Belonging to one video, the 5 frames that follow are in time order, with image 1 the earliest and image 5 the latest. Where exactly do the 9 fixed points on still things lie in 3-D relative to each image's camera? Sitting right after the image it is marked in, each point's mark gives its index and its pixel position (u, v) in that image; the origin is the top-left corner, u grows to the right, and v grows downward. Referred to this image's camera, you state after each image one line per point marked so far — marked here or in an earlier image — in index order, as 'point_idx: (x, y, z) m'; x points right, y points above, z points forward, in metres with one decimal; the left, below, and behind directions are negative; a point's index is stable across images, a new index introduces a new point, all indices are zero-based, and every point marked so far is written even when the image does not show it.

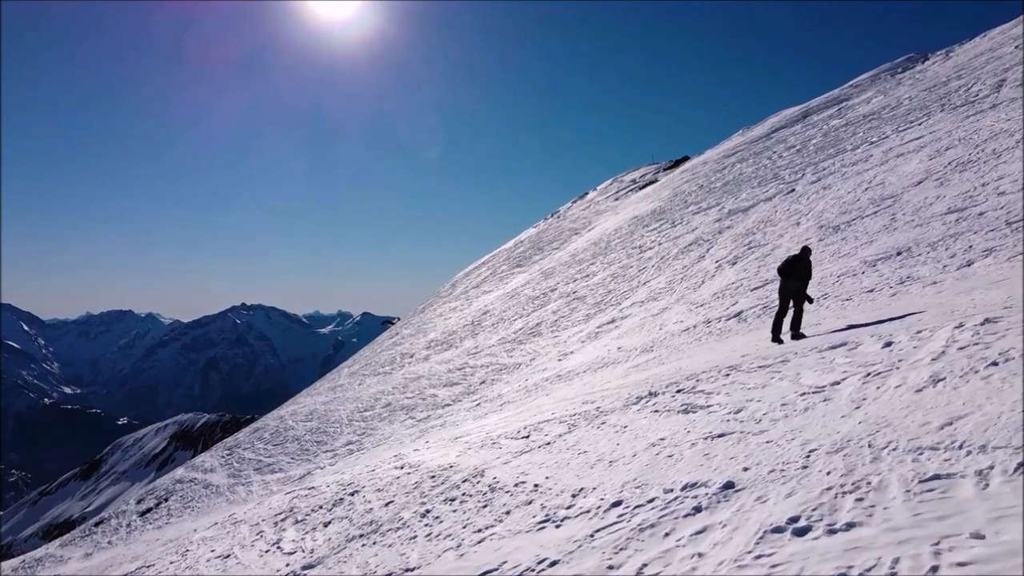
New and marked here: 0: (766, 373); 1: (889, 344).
0: (+3.2, -1.1, +7.4) m
1: (+4.1, -0.6, +6.5) m
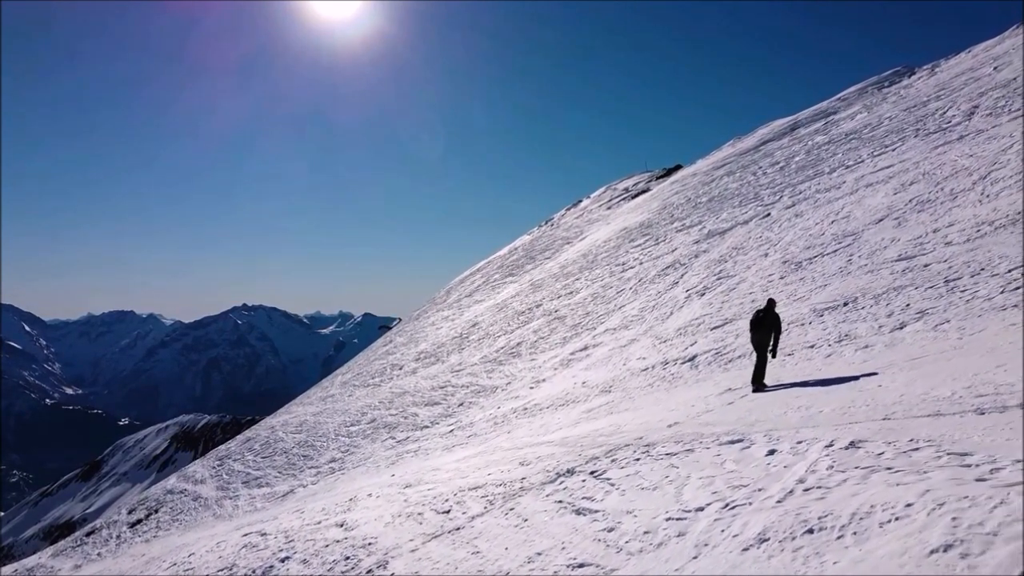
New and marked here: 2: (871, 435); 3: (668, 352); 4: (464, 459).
0: (+1.9, -2.3, +7.4) m
1: (+2.9, -1.8, +6.6) m
2: (+3.6, -1.5, +6.0) m
3: (+5.0, -2.1, +18.8) m
4: (-1.4, -5.1, +17.5) m
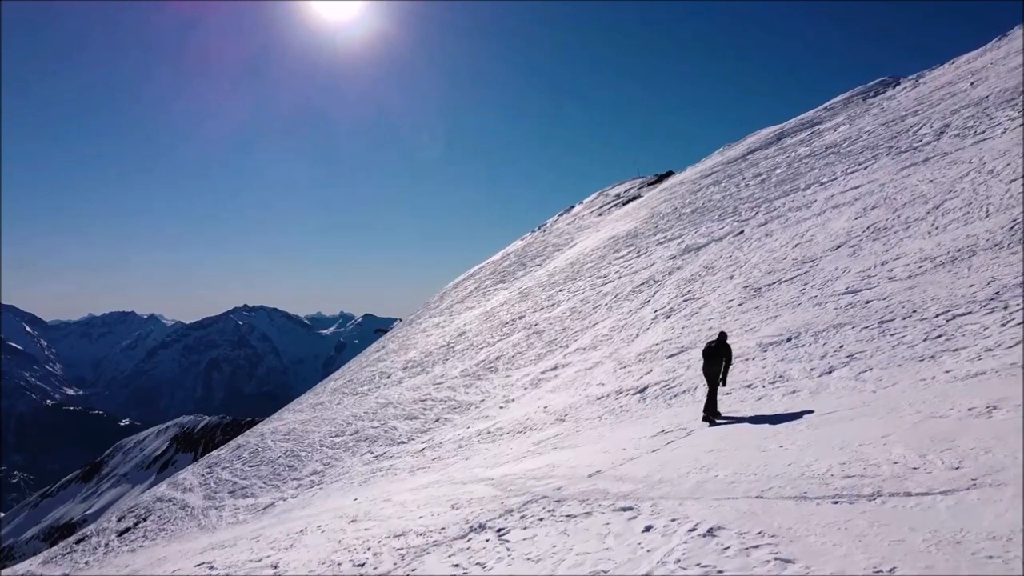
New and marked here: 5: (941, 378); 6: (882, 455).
0: (+0.6, -3.2, +7.5) m
1: (+1.5, -2.7, +6.6) m
2: (+2.3, -2.3, +6.0) m
3: (+3.6, -2.9, +18.8) m
4: (-2.8, -5.9, +17.5) m
5: (+6.5, -1.4, +9.0) m
6: (+4.1, -1.8, +6.5) m
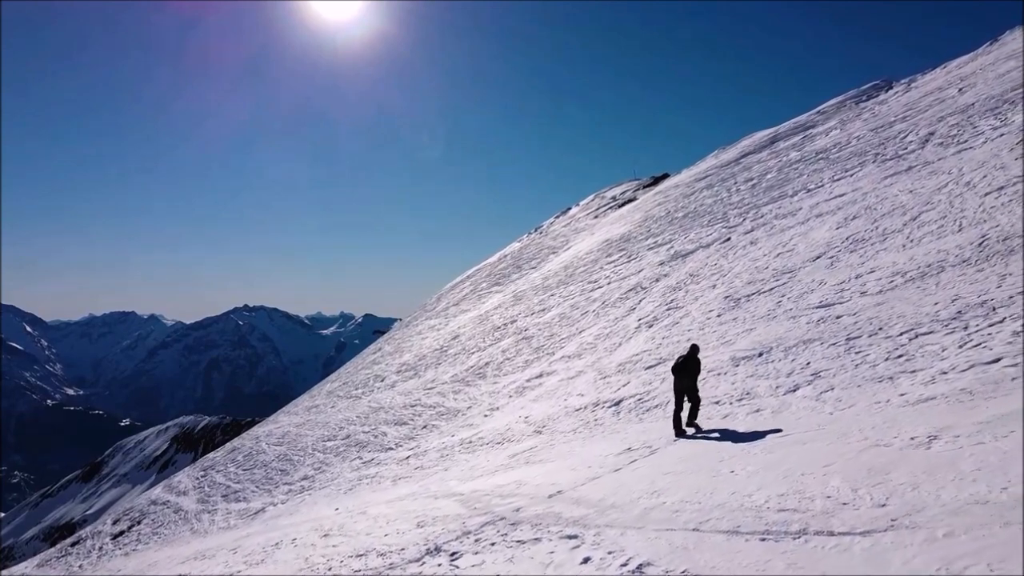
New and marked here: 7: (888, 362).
0: (-0.1, -3.5, +7.5) m
1: (+0.8, -3.1, +6.6) m
2: (+1.6, -2.7, +6.0) m
3: (+2.9, -3.3, +18.8) m
4: (-3.5, -6.3, +17.5) m
5: (+5.8, -1.7, +9.0) m
6: (+3.4, -2.2, +6.5) m
7: (+6.8, -1.3, +10.6) m
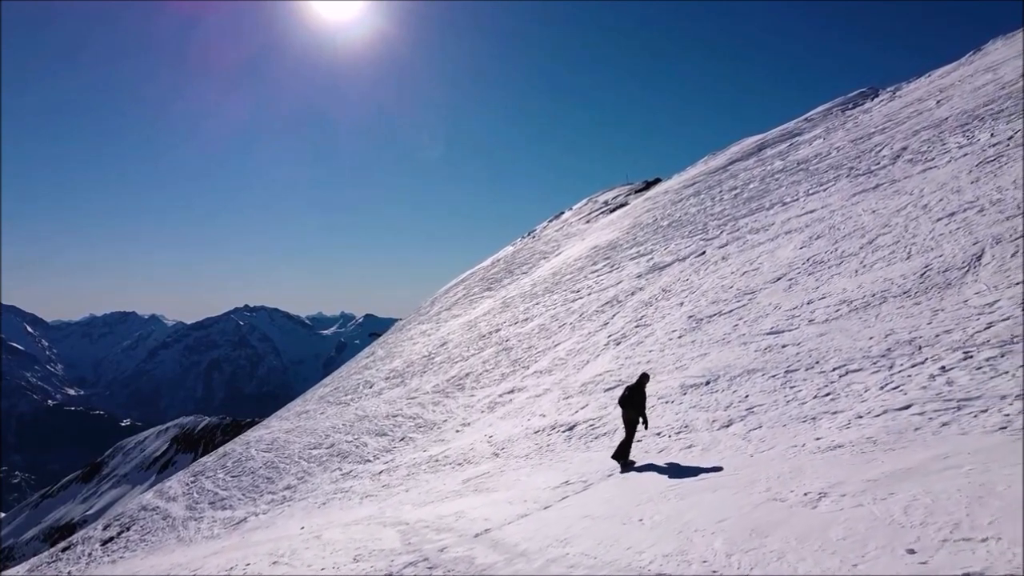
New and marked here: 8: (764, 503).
0: (-1.4, -4.2, +7.5) m
1: (-0.5, -3.8, +6.6) m
2: (+0.3, -3.4, +6.1) m
3: (+1.6, -4.0, +18.9) m
4: (-4.8, -7.0, +17.5) m
5: (+4.5, -2.4, +9.1) m
6: (+2.1, -2.9, +6.6) m
7: (+5.5, -2.1, +10.7) m
8: (+3.2, -2.7, +7.4) m
